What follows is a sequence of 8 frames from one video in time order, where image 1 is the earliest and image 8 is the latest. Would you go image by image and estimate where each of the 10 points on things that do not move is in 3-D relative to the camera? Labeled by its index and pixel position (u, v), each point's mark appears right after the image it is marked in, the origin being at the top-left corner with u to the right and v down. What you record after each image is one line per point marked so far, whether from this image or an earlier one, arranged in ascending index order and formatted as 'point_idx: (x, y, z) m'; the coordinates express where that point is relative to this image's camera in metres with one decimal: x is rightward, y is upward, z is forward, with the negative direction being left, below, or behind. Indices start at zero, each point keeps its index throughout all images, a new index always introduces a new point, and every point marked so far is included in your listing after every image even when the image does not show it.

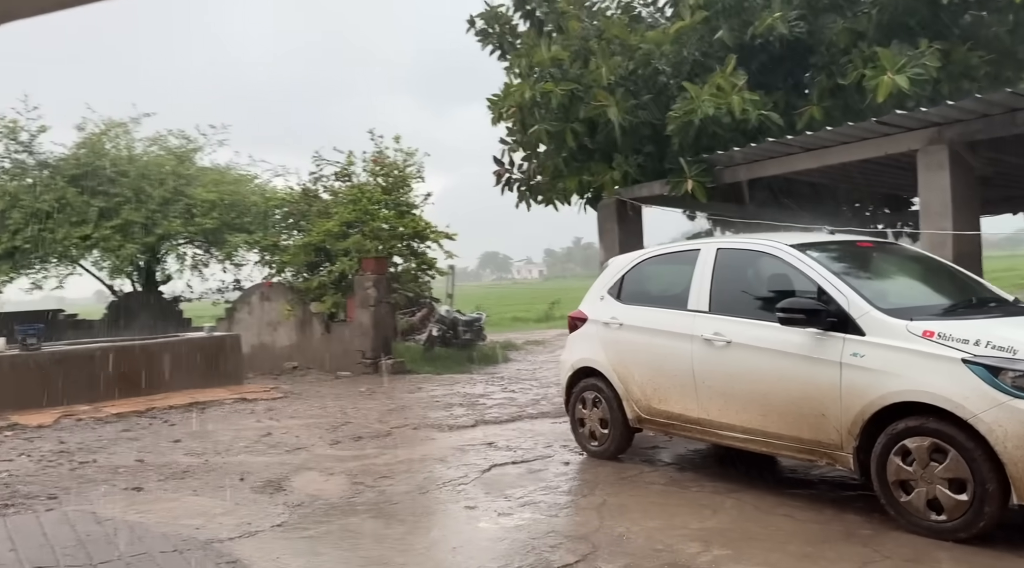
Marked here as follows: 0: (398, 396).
0: (-1.3, -1.3, +9.2) m
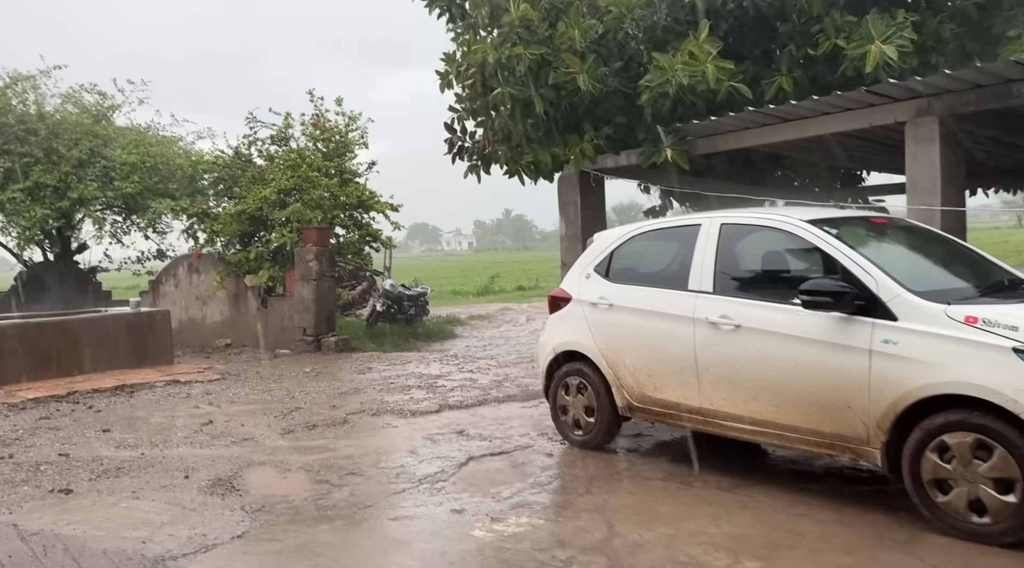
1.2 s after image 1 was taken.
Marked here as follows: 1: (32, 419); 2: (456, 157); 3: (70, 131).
0: (-1.7, -1.0, +8.7) m
1: (-3.9, -1.1, +6.7) m
2: (-0.8, +1.8, +11.5) m
3: (-7.3, +2.5, +14.0) m
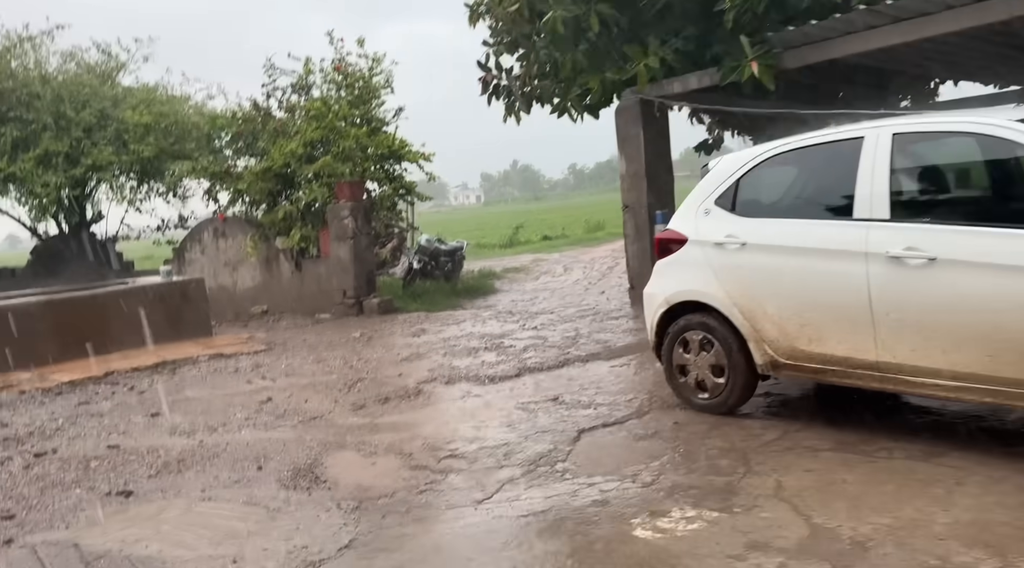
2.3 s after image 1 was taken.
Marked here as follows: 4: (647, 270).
0: (-1.1, -0.6, +8.0) m
1: (-3.2, -0.9, +6.0) m
2: (-0.3, +2.5, +10.7) m
3: (-6.8, +3.0, +13.1) m
4: (+1.4, +0.2, +8.4) m
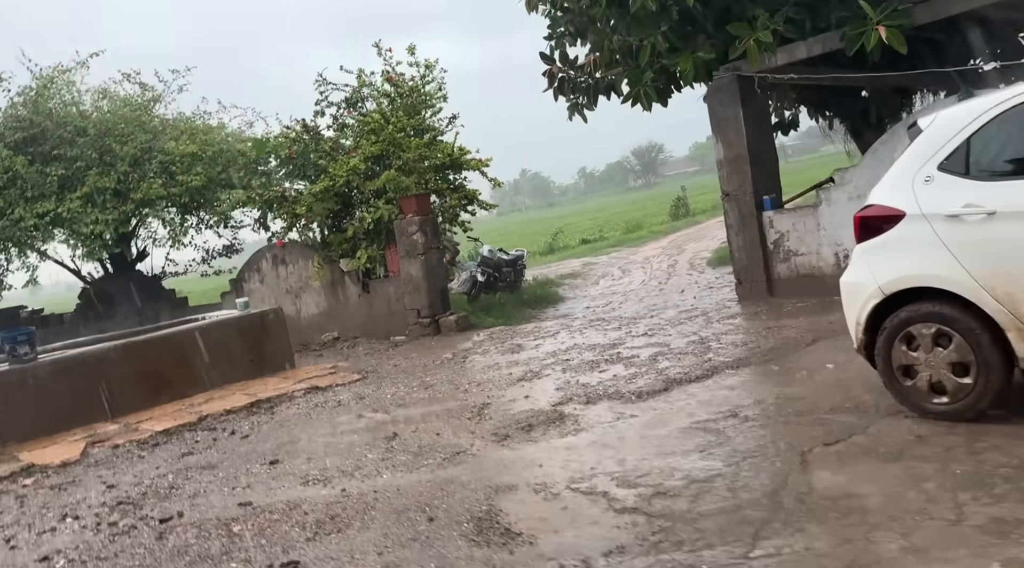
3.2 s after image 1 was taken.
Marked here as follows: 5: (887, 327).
0: (-0.1, -0.7, +7.4) m
1: (-2.2, -1.2, +5.5) m
2: (+0.5, +2.4, +10.1) m
3: (-5.9, +2.4, +12.7) m
4: (+2.3, +0.2, +7.8) m
5: (+1.8, -0.2, +3.9) m
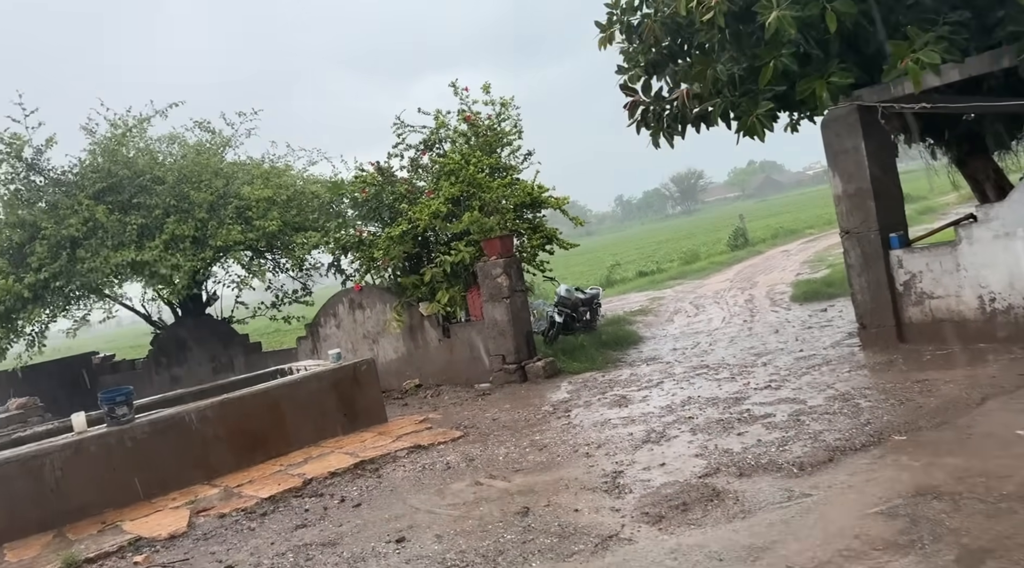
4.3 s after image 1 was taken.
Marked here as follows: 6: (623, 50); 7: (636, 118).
0: (+0.9, -1.1, +6.9) m
1: (-1.4, -1.5, +5.1) m
2: (+1.6, +1.9, +9.7) m
3: (-4.8, +1.7, +12.6) m
4: (+3.3, -0.2, +7.2) m
5: (+2.5, -0.5, +3.3) m
6: (+1.5, +2.6, +9.5) m
7: (+1.5, +1.9, +9.6) m
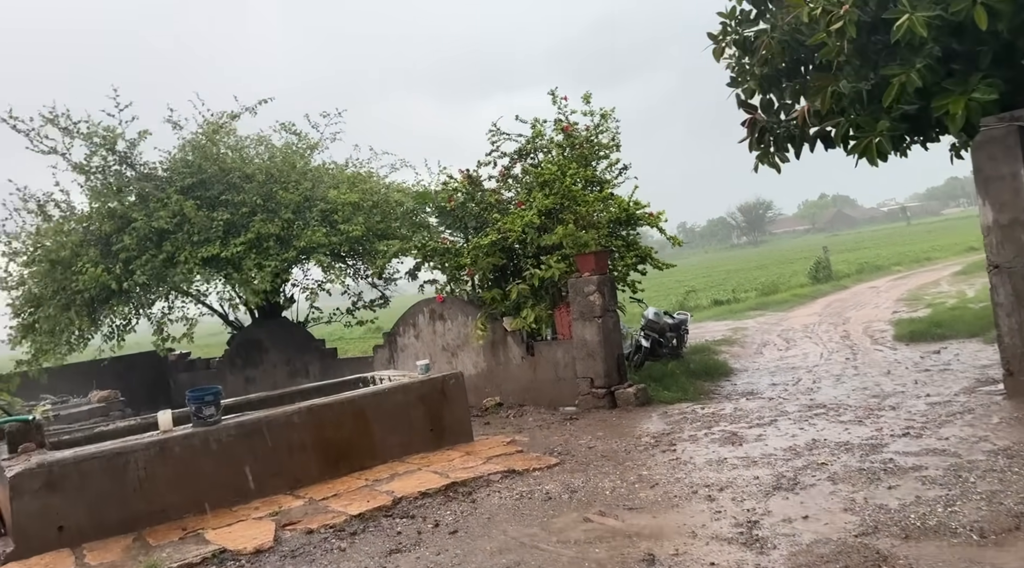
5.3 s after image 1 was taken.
0: (+1.7, -1.3, +6.3) m
1: (-0.7, -1.5, +4.6) m
2: (+2.7, +1.5, +9.1) m
3: (-3.4, +1.7, +12.4) m
4: (+4.1, -0.5, +6.5) m
5: (+3.1, -0.7, +2.6) m
6: (+2.7, +2.3, +8.9) m
7: (+2.6, +1.6, +9.0) m
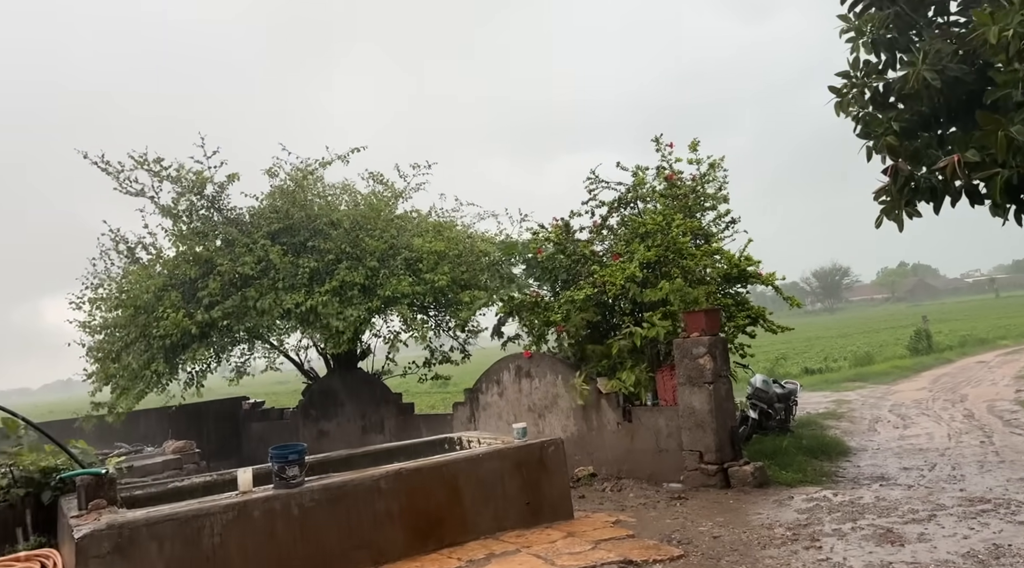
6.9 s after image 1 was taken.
0: (+2.5, -1.7, +5.3) m
1: (-0.1, -1.8, +3.8) m
2: (+3.8, +0.8, +8.2) m
3: (-2.0, +0.9, +12.0) m
4: (+5.0, -1.1, +5.4) m
5: (+3.6, -0.9, +1.6) m
6: (+3.8, +1.6, +8.1) m
7: (+3.7, +0.9, +8.1) m
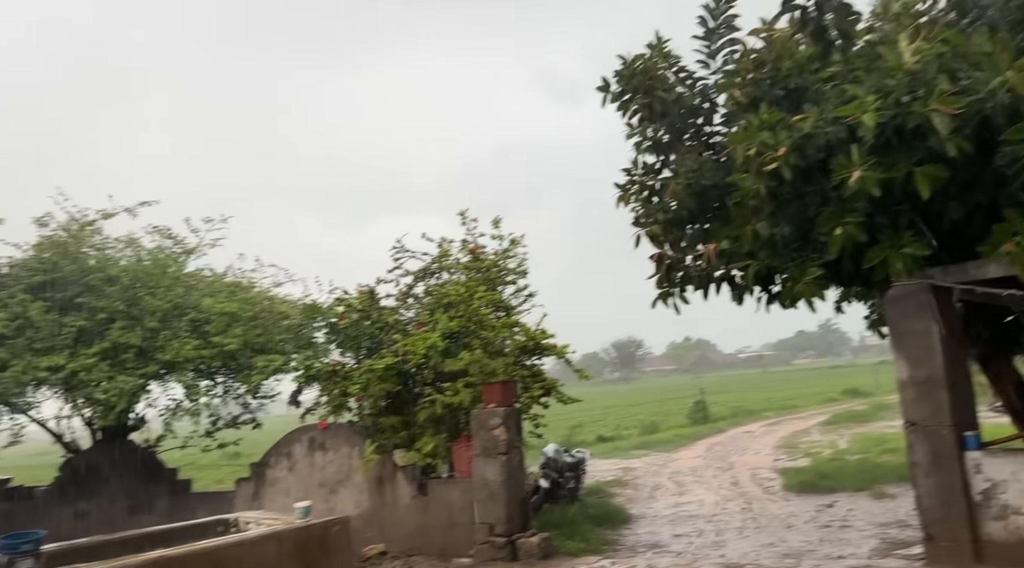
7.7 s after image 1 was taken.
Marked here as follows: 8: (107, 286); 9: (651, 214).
0: (+1.0, -2.3, +5.7) m
1: (-1.1, -2.2, +3.7) m
2: (+1.7, 0.0, +9.0) m
3: (-4.8, 0.0, +11.4) m
4: (+3.4, -1.8, +6.3) m
5: (+3.0, -1.3, +2.4) m
6: (+1.7, +0.8, +9.0) m
7: (+1.7, 0.0, +8.9) m
8: (-5.3, 0.0, +10.8) m
9: (+1.7, +0.7, +8.8) m
